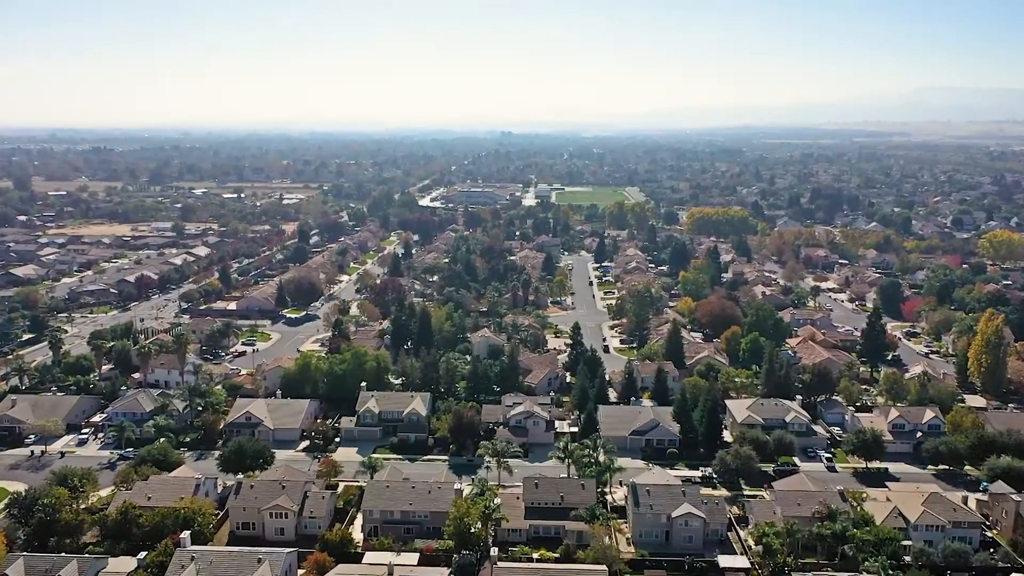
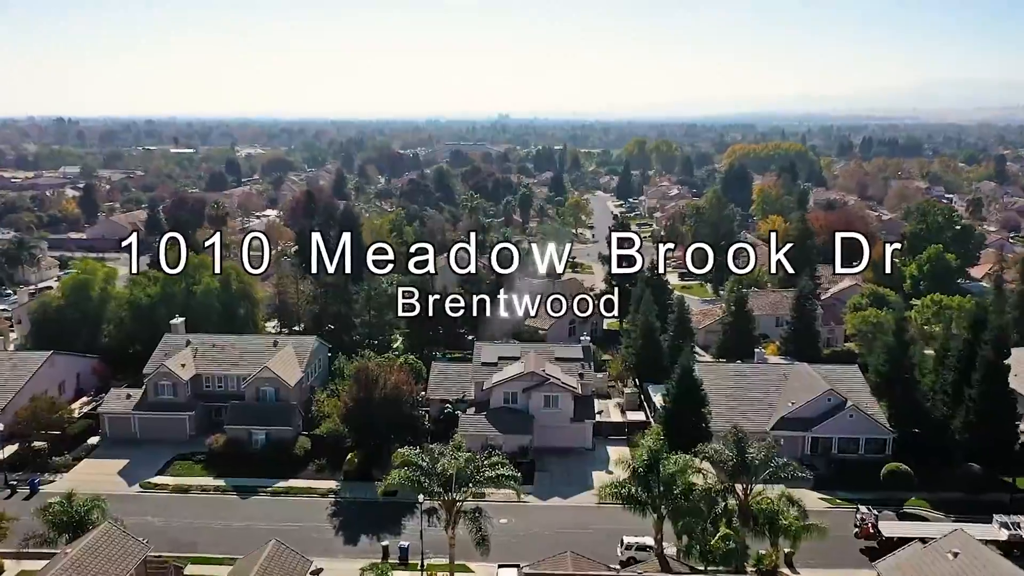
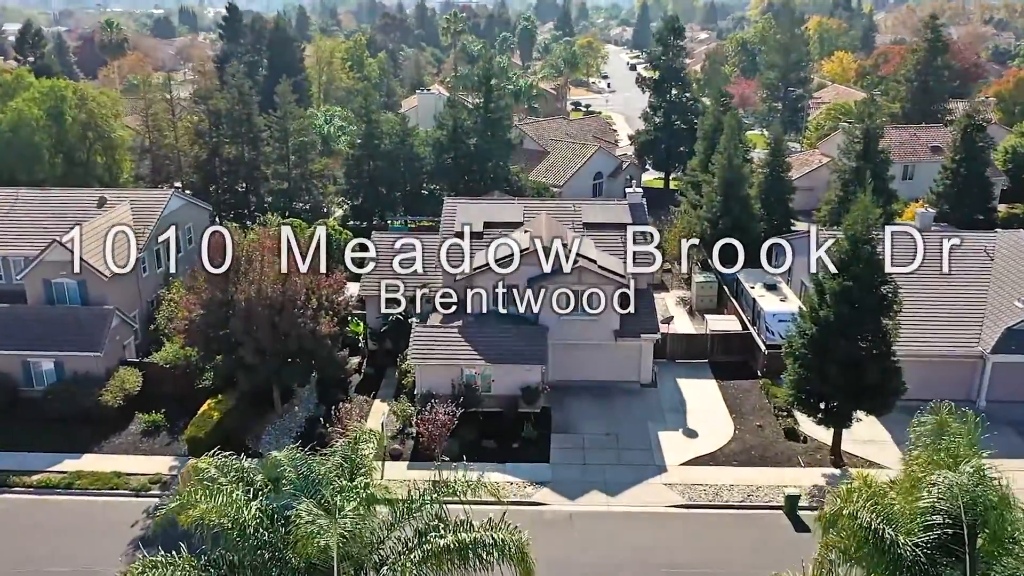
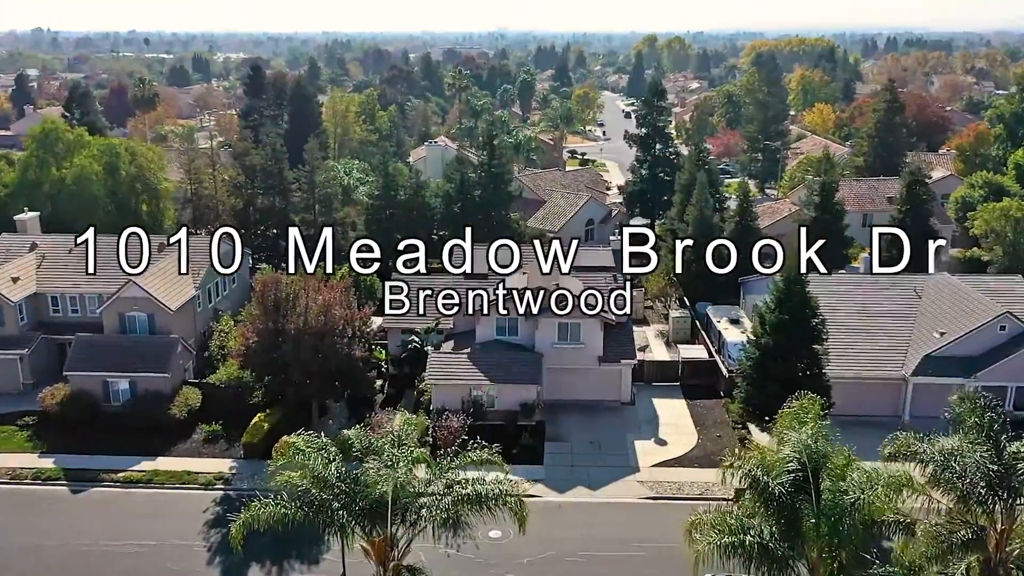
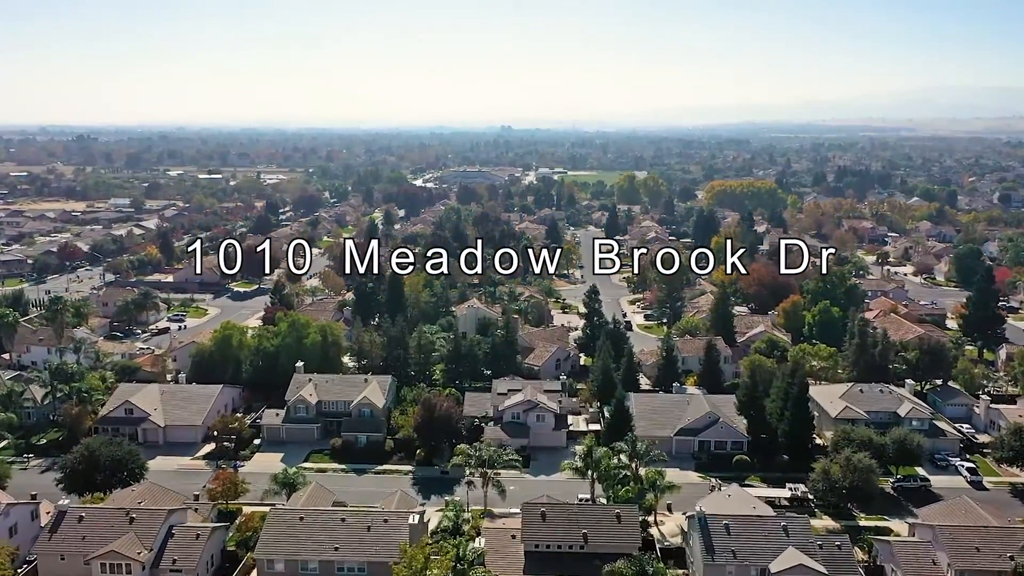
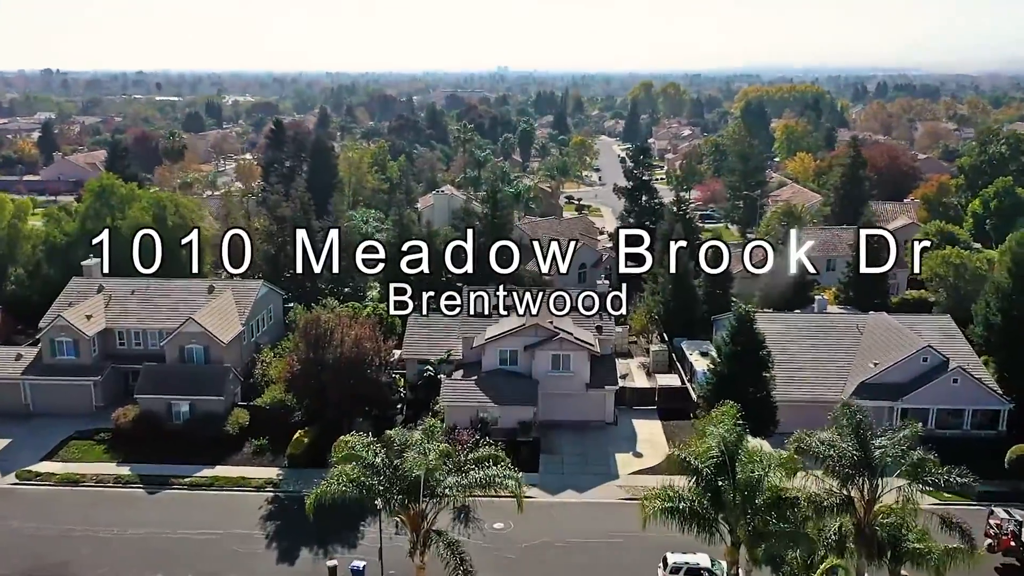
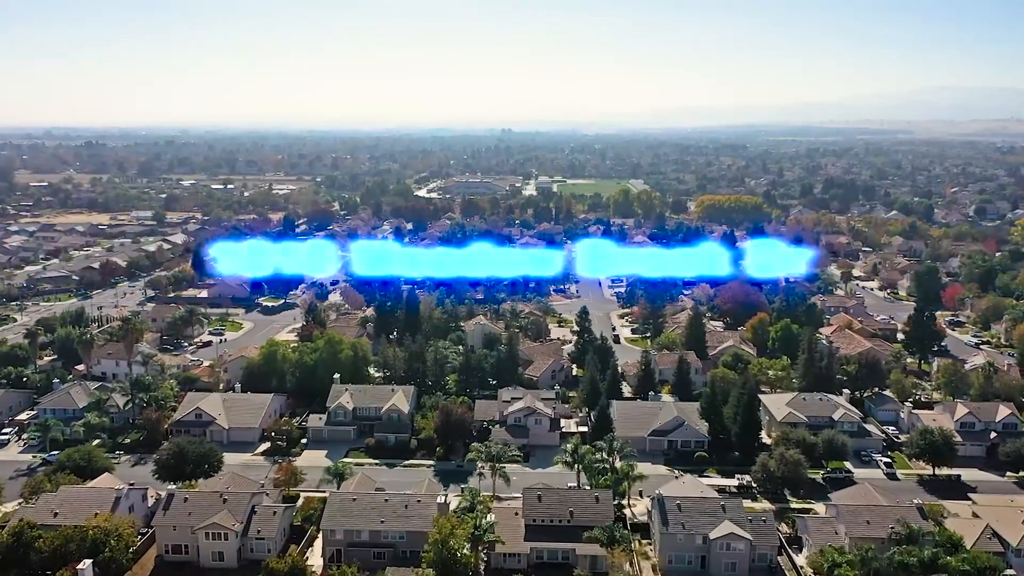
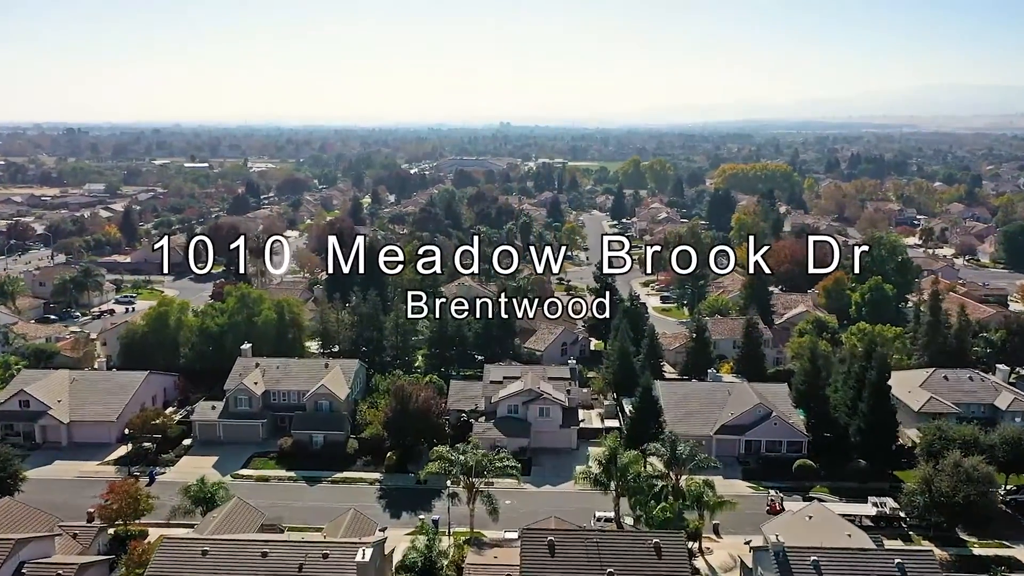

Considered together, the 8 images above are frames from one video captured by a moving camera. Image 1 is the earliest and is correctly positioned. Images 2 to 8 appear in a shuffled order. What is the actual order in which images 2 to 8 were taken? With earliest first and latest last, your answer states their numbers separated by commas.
7, 5, 8, 2, 6, 4, 3
